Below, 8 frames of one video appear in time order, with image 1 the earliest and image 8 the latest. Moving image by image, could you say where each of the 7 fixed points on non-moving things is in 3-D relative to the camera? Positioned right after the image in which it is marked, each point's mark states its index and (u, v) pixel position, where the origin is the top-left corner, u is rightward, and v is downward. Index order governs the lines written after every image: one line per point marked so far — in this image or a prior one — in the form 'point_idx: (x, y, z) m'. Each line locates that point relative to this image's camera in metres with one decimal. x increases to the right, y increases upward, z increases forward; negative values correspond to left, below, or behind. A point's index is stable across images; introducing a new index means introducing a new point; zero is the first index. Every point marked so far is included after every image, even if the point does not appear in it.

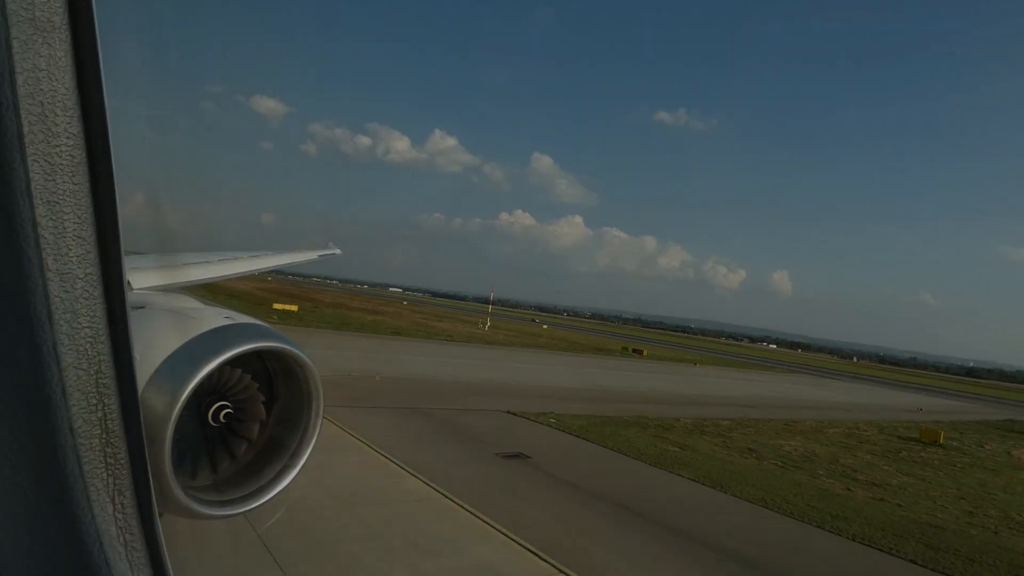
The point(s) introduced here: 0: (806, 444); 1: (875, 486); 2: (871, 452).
0: (+6.7, -3.6, +14.7) m
1: (+6.2, -3.4, +11.0) m
2: (+8.5, -3.9, +15.3) m
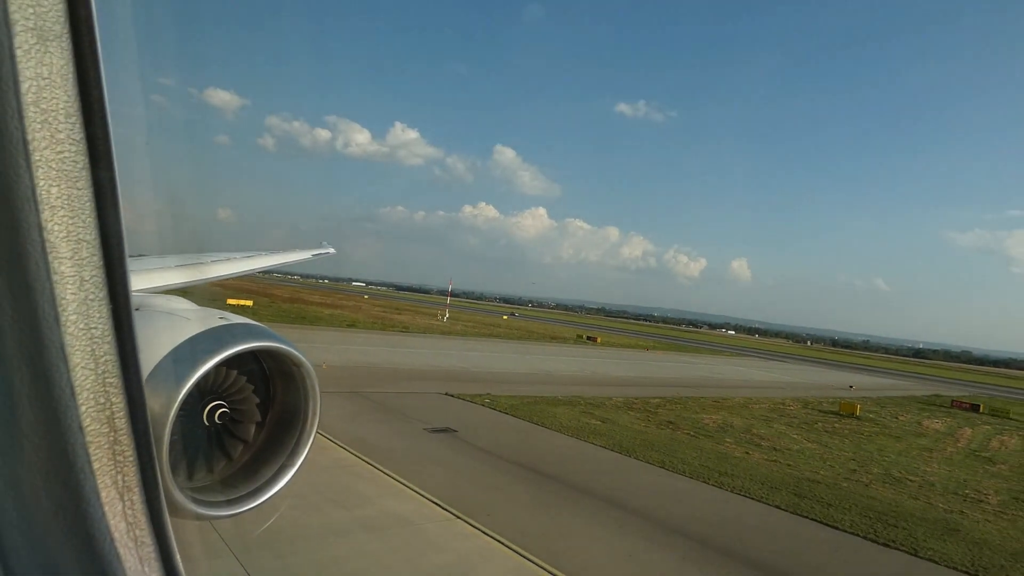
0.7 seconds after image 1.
0: (+5.3, -3.2, +15.9) m
1: (+4.9, -3.1, +12.1) m
2: (+7.1, -3.5, +16.6) m
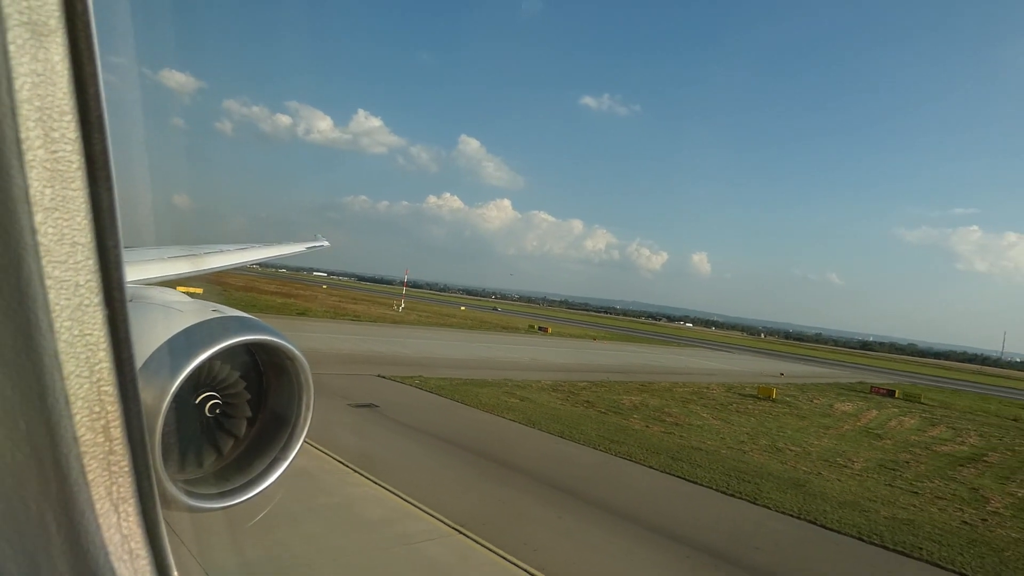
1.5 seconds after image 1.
0: (+3.5, -2.9, +17.1) m
1: (+3.4, -2.8, +13.3) m
2: (+5.3, -3.2, +17.9) m
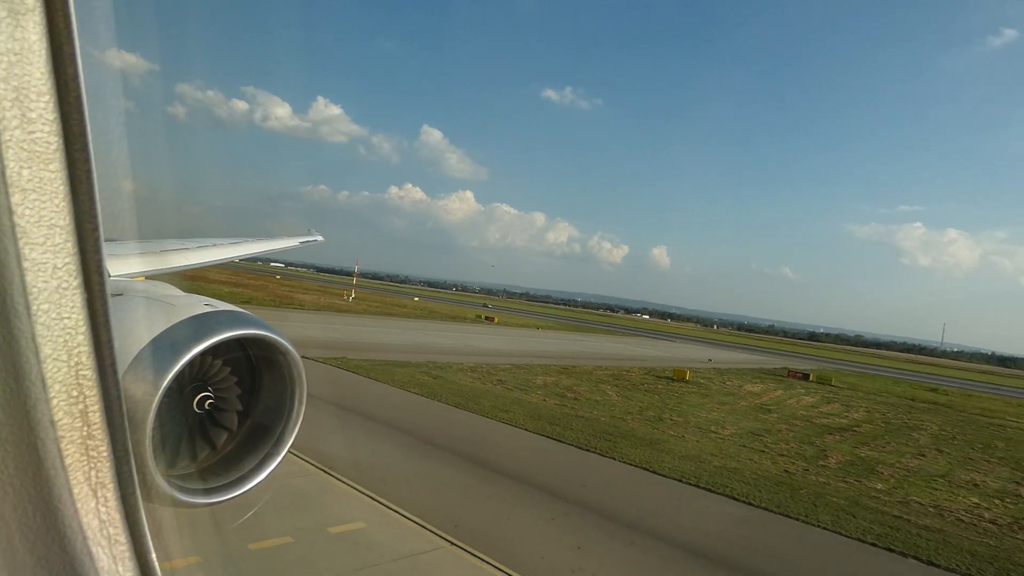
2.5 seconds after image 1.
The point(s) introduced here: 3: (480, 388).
0: (+1.3, -2.6, +18.4) m
1: (+1.4, -2.5, +14.6) m
2: (+3.0, -2.9, +19.3) m
3: (-0.7, -2.2, +14.1) m
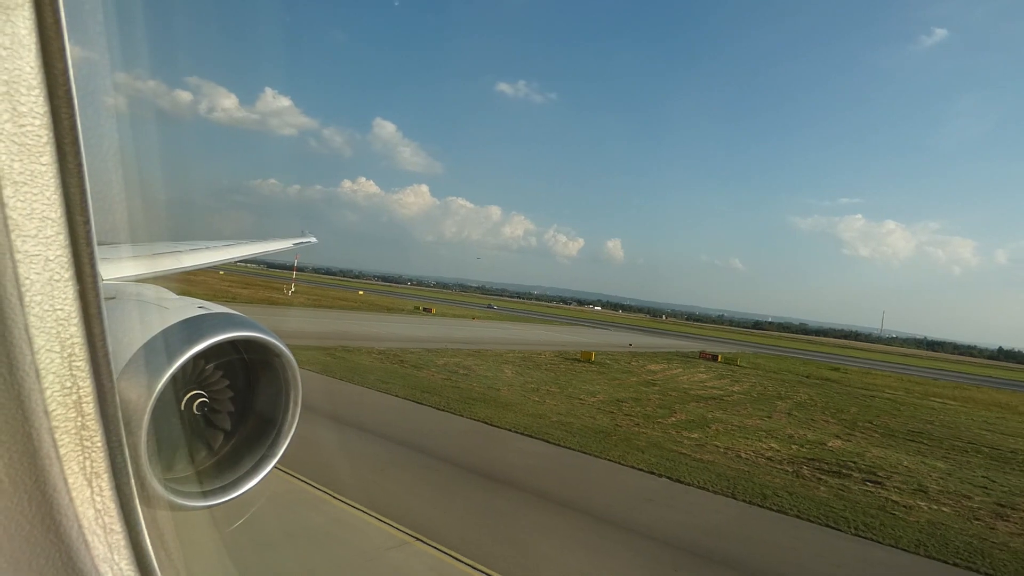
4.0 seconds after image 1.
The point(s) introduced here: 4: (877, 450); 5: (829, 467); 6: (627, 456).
0: (-1.5, -2.2, +19.9) m
1: (-1.2, -2.2, +16.1) m
2: (+0.1, -2.5, +21.0) m
3: (-3.3, -1.9, +15.5) m
4: (+7.4, -3.3, +13.9) m
5: (+5.1, -2.9, +10.7) m
6: (+1.4, -2.5, +10.3) m
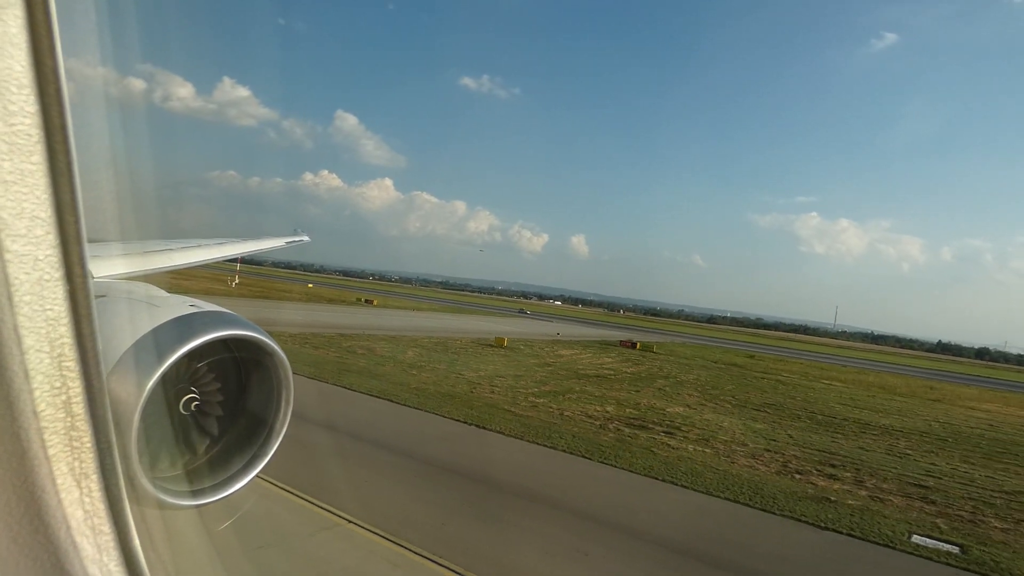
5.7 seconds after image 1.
0: (-4.7, -1.8, +21.3) m
1: (-4.1, -1.8, +17.6) m
2: (-3.1, -2.1, +22.5) m
3: (-6.2, -1.5, +16.9) m
4: (+4.5, -3.0, +15.8) m
5: (+2.4, -2.6, +12.5) m
6: (-1.2, -2.2, +12.0) m
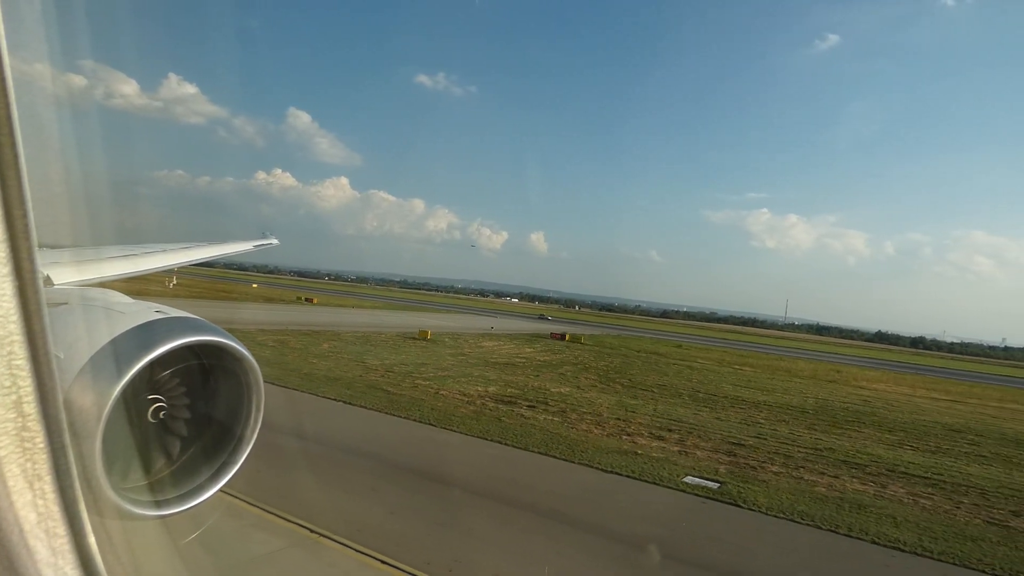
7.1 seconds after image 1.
0: (-7.7, -1.7, +22.1) m
1: (-6.9, -1.7, +18.4) m
2: (-6.2, -1.9, +23.4) m
3: (-9.0, -1.4, +17.5) m
4: (+1.9, -2.7, +17.2) m
5: (0.0, -2.4, +13.8) m
6: (-3.6, -2.1, +13.0) m
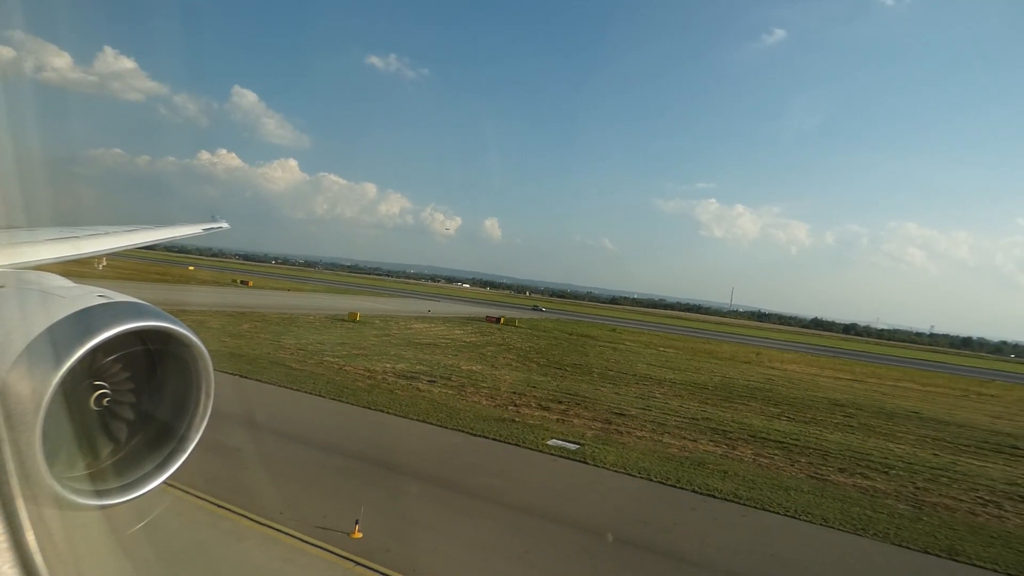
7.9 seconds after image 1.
0: (-10.4, -1.0, +22.0) m
1: (-9.3, -1.1, +18.4) m
2: (-9.0, -1.2, +23.4) m
3: (-11.3, -0.8, +17.4) m
4: (-0.5, -2.2, +17.9) m
5: (-2.1, -1.9, +14.3) m
6: (-5.7, -1.6, +13.2) m
